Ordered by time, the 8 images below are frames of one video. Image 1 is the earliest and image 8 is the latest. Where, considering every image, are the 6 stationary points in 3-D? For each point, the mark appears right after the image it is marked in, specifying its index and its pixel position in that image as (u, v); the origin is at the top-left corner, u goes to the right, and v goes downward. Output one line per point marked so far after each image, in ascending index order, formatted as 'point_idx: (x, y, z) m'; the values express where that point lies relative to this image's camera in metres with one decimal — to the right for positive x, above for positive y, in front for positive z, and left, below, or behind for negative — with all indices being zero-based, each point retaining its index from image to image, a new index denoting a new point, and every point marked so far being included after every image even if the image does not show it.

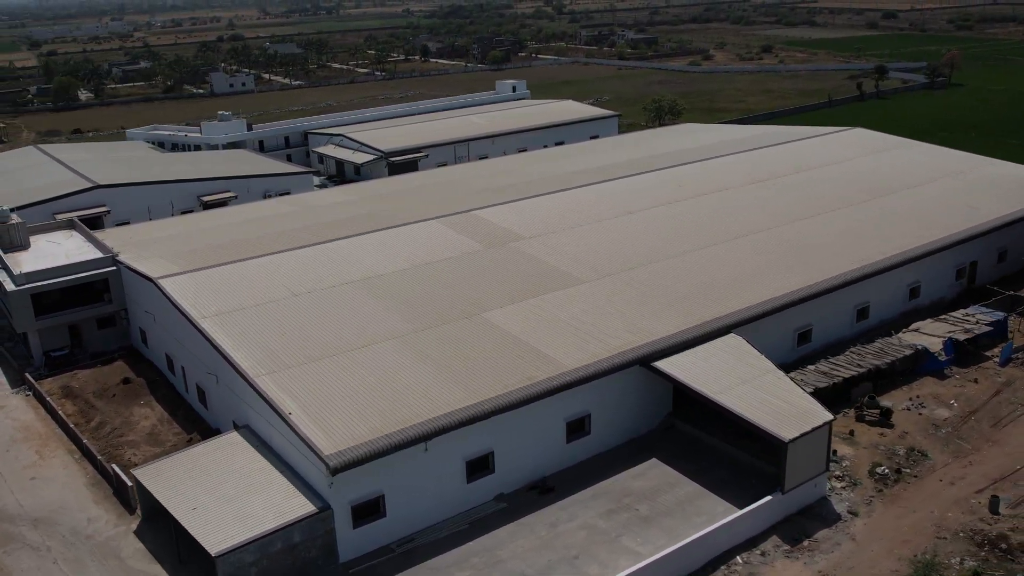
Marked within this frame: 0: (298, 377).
0: (-3.1, -1.3, +14.2) m
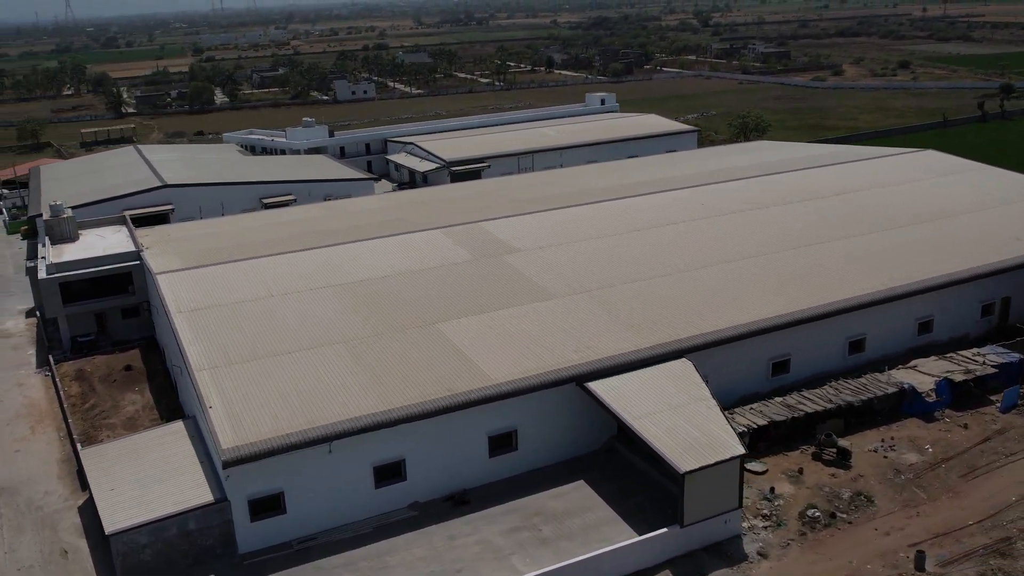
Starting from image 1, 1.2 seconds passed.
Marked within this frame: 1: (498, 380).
0: (-4.2, -1.3, +14.8) m
1: (-0.3, -1.4, +14.5) m
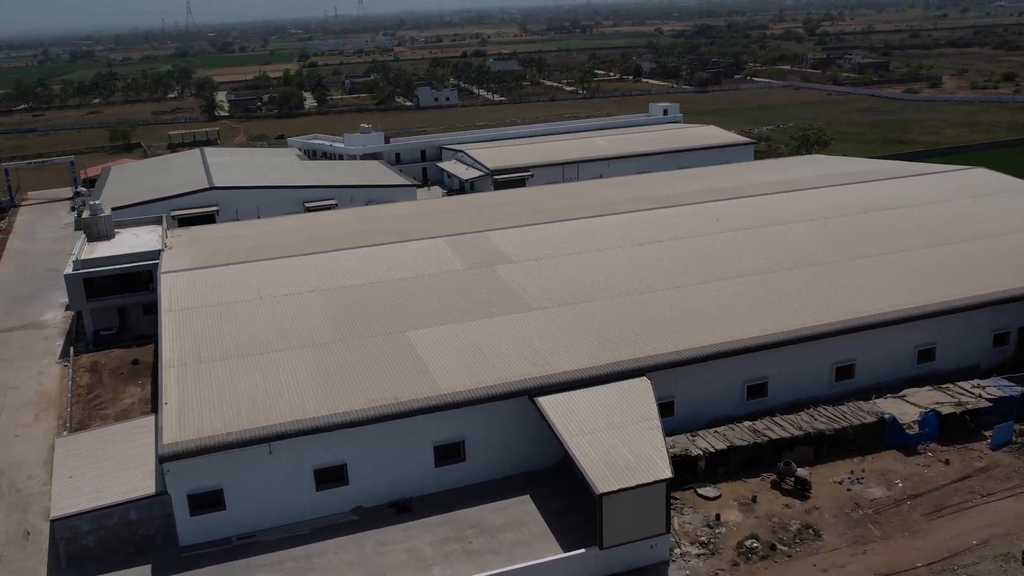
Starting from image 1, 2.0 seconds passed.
0: (-4.9, -1.3, +15.3) m
1: (-1.0, -1.5, +14.6) m
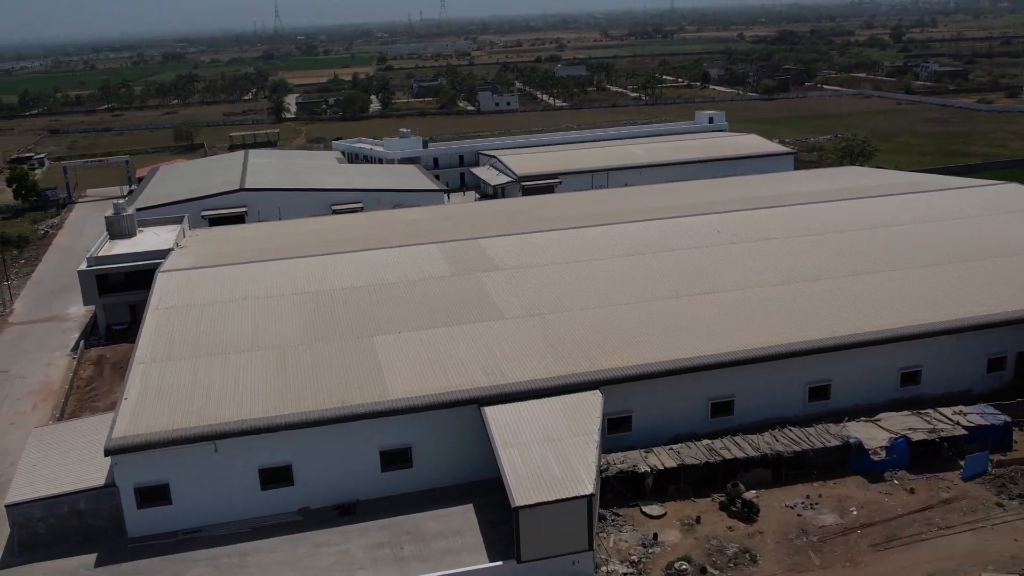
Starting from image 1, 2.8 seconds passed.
0: (-5.6, -1.3, +15.8) m
1: (-1.8, -1.6, +14.7) m
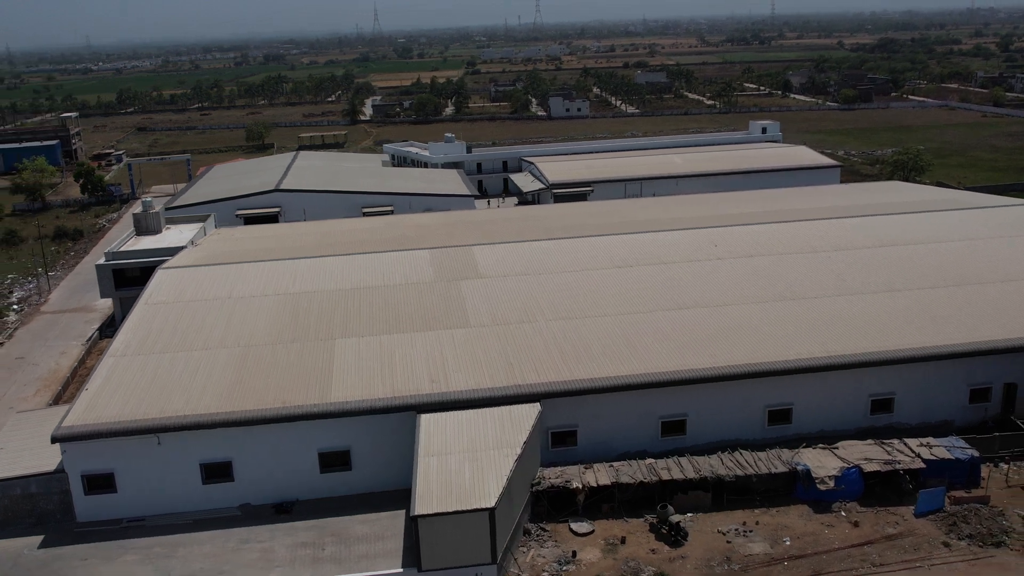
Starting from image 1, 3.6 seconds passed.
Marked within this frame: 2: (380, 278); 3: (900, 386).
0: (-6.3, -1.3, +16.4) m
1: (-2.7, -1.7, +14.9) m
2: (-2.6, +0.2, +19.8) m
3: (+6.3, -1.6, +16.1) m
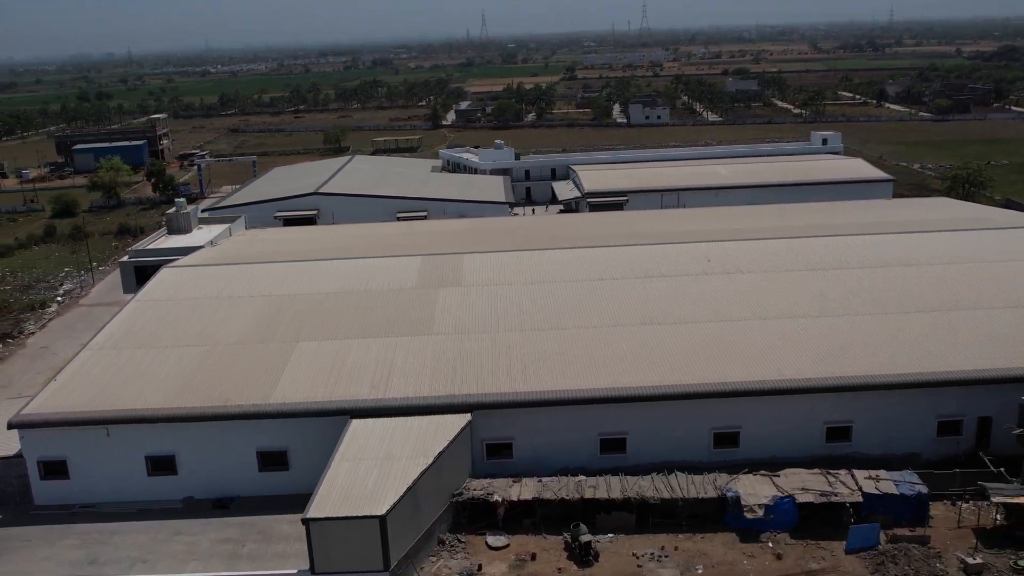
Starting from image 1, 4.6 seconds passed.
0: (-7.1, -1.2, +17.2) m
1: (-3.7, -1.7, +15.3) m
2: (-3.0, +0.1, +20.2) m
3: (+5.4, -2.0, +15.4) m
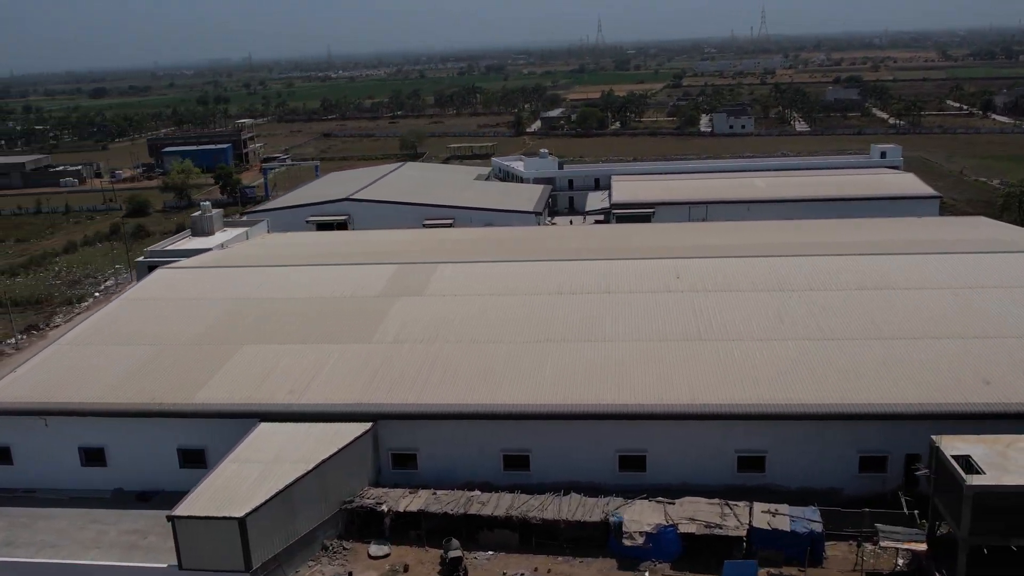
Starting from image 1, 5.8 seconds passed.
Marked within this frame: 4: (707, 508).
0: (-8.2, -1.2, +18.3) m
1: (-5.1, -1.8, +15.9) m
2: (-3.7, 0.0, +20.6) m
3: (+3.9, -2.3, +14.7) m
4: (+2.8, -3.1, +13.9) m
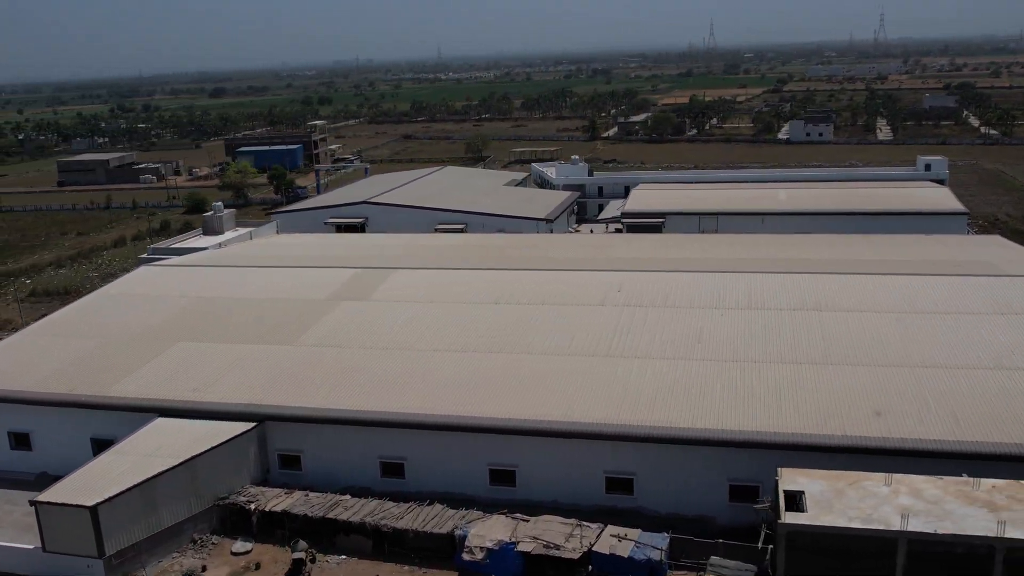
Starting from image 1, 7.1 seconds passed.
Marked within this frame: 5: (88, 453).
0: (-9.6, -1.1, +19.5) m
1: (-6.9, -1.8, +16.8) m
2: (-4.7, -0.1, +21.2) m
3: (+1.9, -2.6, +14.4) m
4: (+0.6, -3.3, +13.7) m
5: (-7.2, -2.8, +17.0) m
